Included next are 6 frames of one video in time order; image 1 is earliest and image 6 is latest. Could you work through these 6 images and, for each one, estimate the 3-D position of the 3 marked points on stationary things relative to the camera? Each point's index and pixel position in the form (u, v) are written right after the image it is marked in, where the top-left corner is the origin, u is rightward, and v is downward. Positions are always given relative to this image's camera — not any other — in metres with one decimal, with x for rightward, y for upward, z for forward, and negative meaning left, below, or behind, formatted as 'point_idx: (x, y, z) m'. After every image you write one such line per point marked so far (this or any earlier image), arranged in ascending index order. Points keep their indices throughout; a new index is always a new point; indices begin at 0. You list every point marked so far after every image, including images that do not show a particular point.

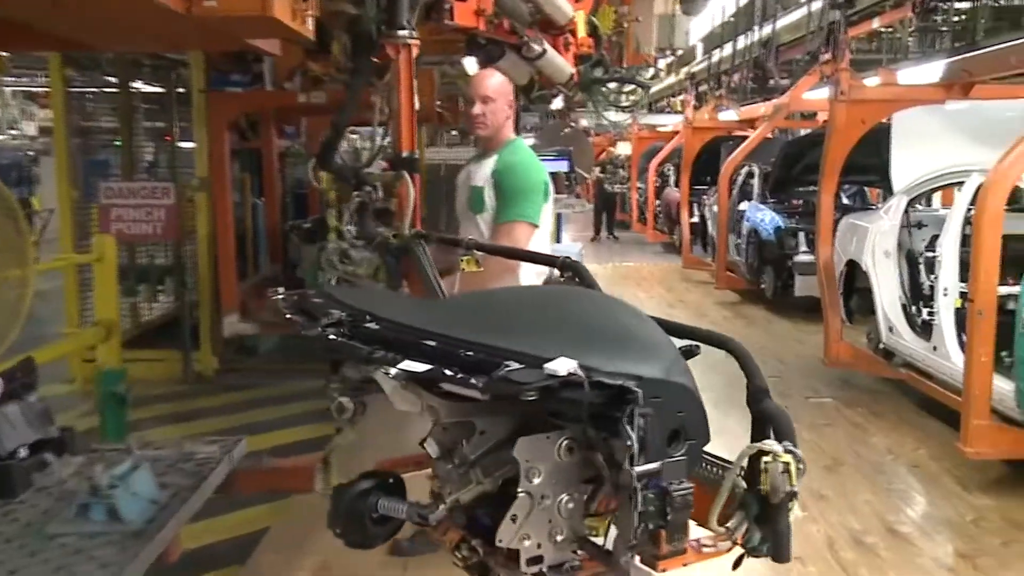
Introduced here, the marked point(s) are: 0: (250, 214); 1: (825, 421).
0: (-1.6, +0.4, +8.5) m
1: (+1.4, -0.6, +6.2) m
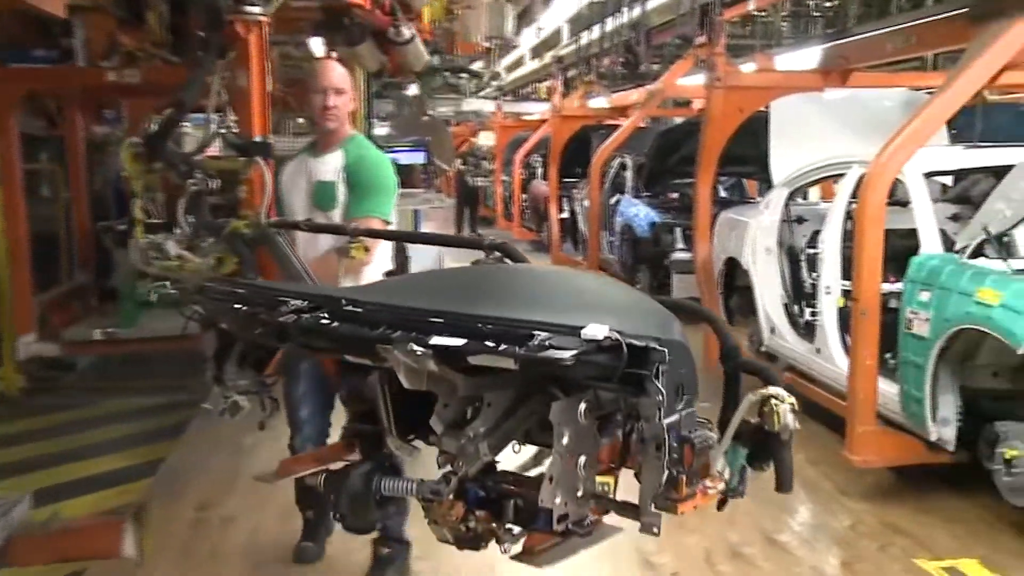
0: (-2.4, +0.4, +7.9) m
1: (+0.8, -0.6, +6.0) m
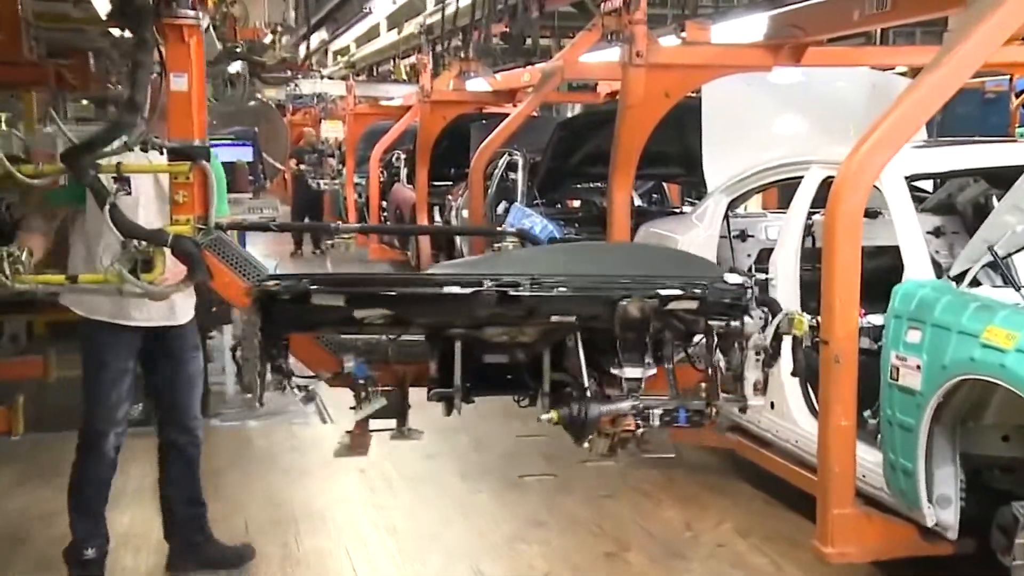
0: (-3.1, +0.3, +6.4) m
1: (+0.3, -0.7, +4.8) m
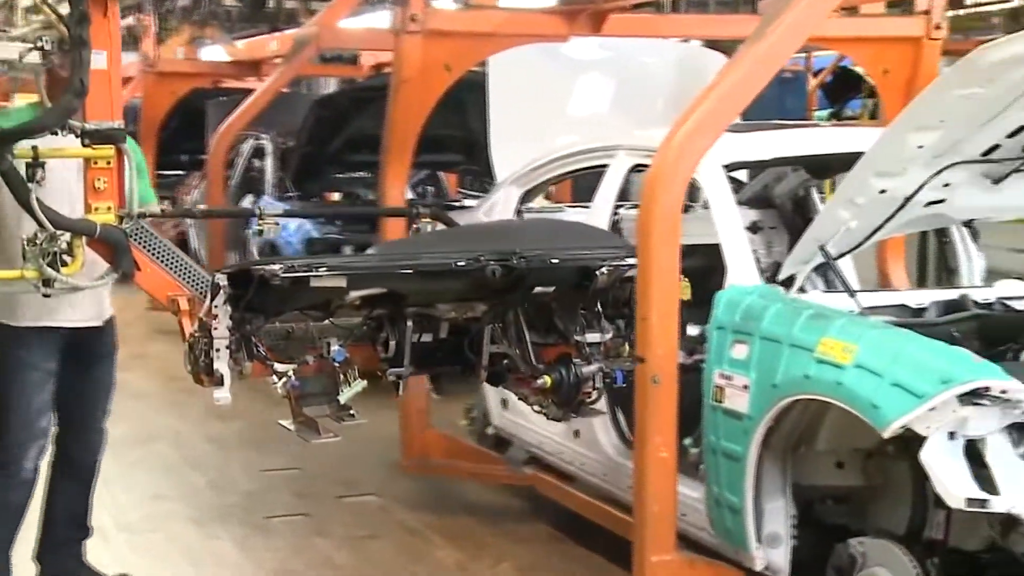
0: (-4.1, +0.3, +5.0) m
1: (-0.4, -0.7, +4.2) m
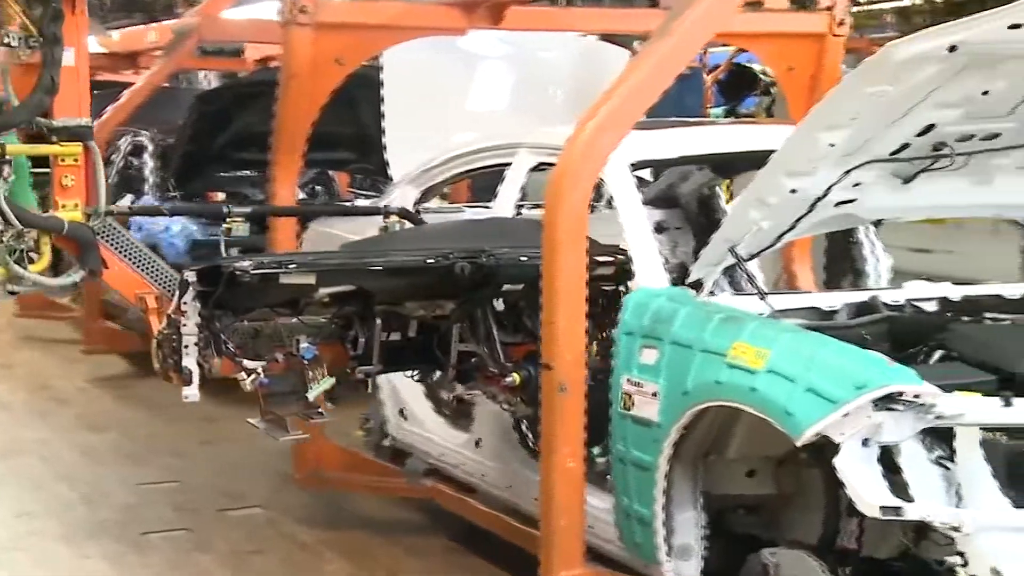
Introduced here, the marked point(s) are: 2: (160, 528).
0: (-4.5, +0.2, +4.5) m
1: (-0.7, -0.7, +4.0) m
2: (-1.0, -0.7, +4.2) m
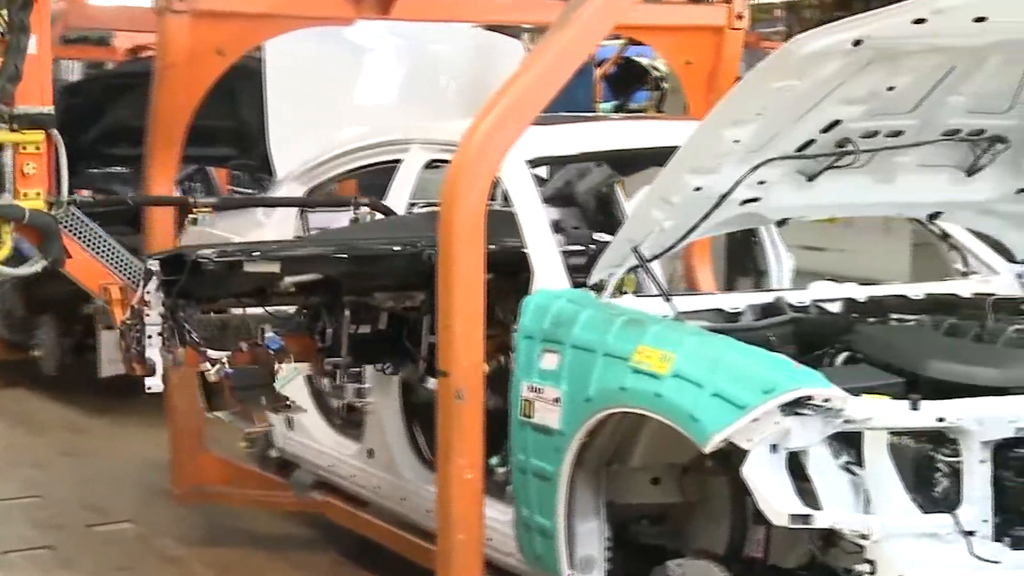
0: (-4.8, +0.2, +4.0) m
1: (-1.0, -0.7, +3.8) m
2: (-1.3, -0.7, +3.9) m
